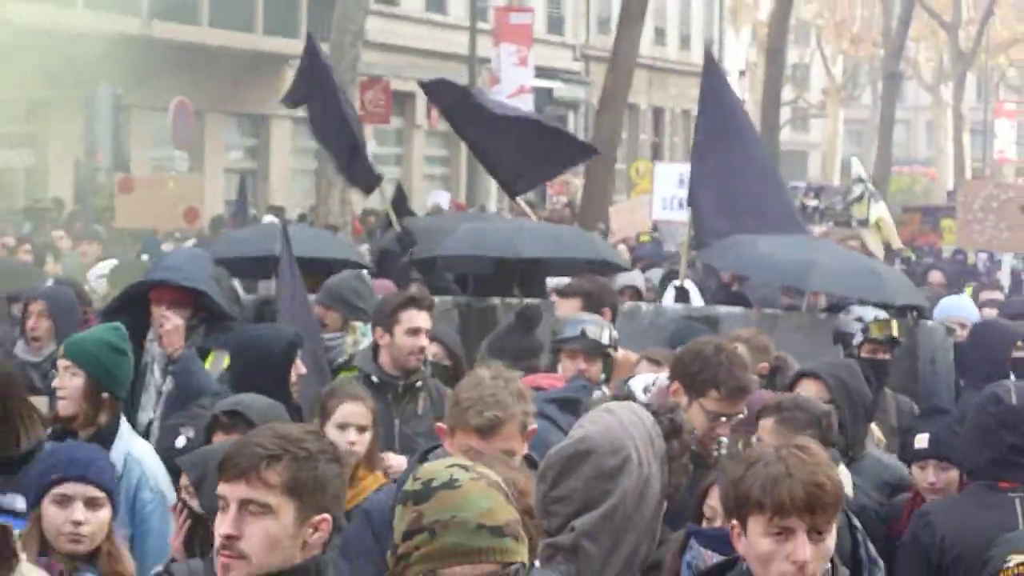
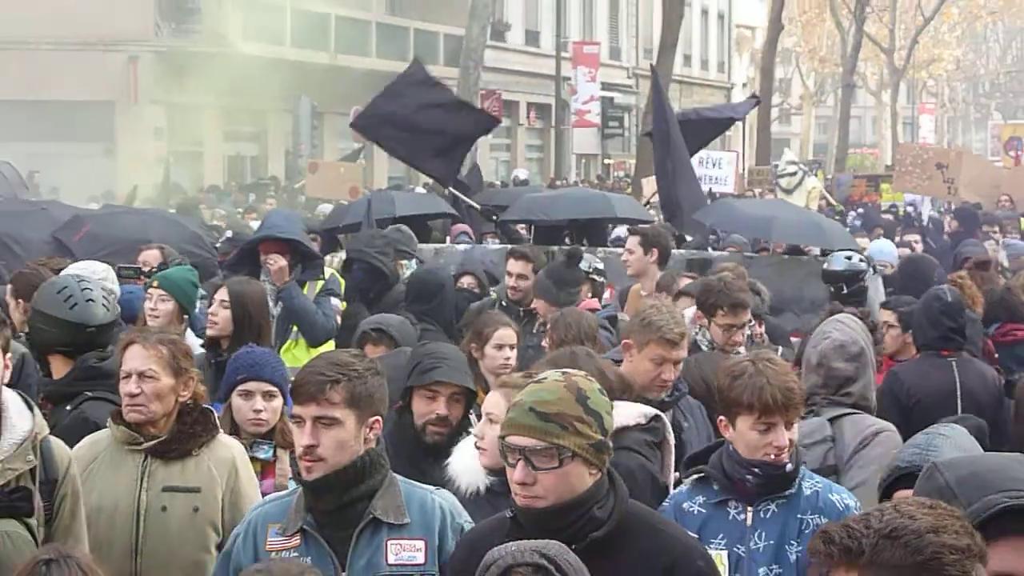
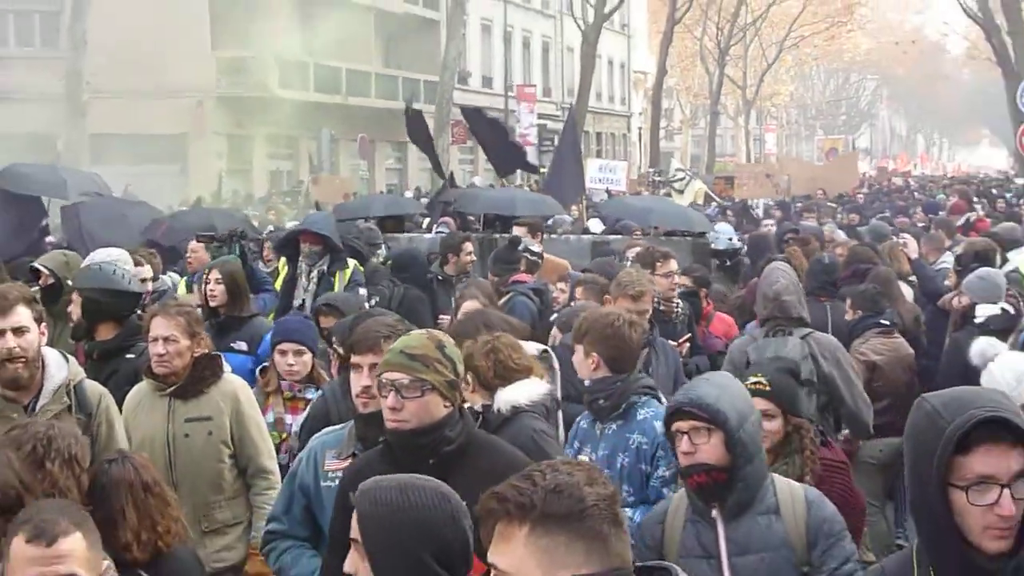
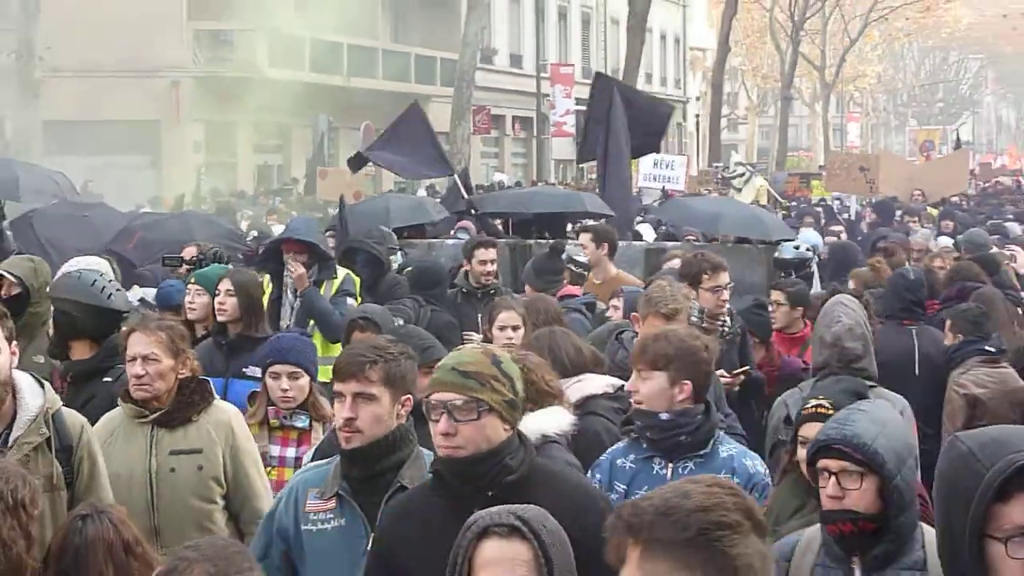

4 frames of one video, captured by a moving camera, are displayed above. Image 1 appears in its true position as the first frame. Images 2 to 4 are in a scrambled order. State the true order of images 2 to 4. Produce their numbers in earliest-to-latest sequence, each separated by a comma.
2, 4, 3
